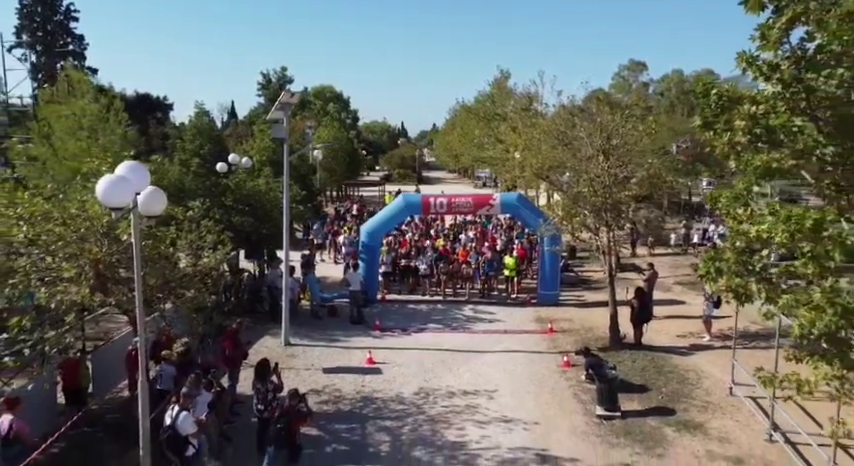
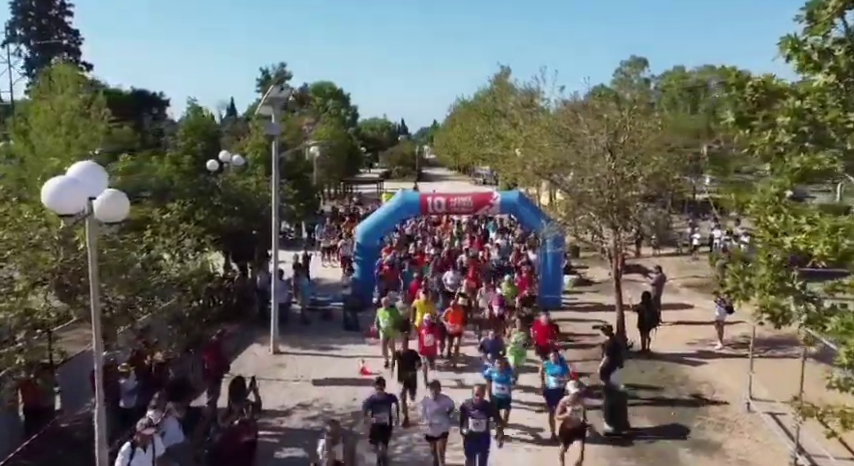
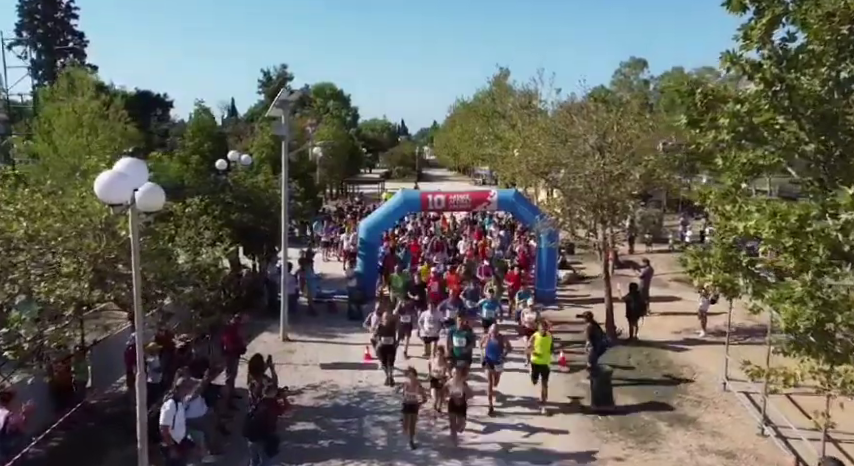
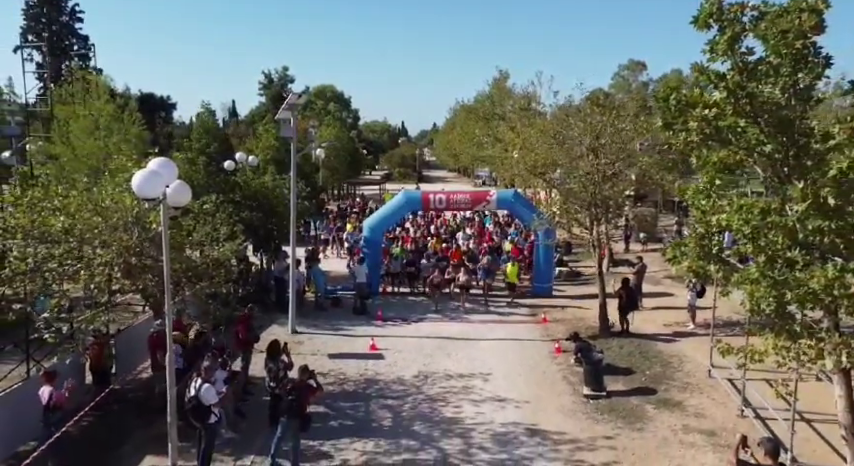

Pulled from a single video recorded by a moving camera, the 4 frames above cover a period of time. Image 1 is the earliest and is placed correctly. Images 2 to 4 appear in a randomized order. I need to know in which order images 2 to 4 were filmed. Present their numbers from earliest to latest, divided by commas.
4, 3, 2
